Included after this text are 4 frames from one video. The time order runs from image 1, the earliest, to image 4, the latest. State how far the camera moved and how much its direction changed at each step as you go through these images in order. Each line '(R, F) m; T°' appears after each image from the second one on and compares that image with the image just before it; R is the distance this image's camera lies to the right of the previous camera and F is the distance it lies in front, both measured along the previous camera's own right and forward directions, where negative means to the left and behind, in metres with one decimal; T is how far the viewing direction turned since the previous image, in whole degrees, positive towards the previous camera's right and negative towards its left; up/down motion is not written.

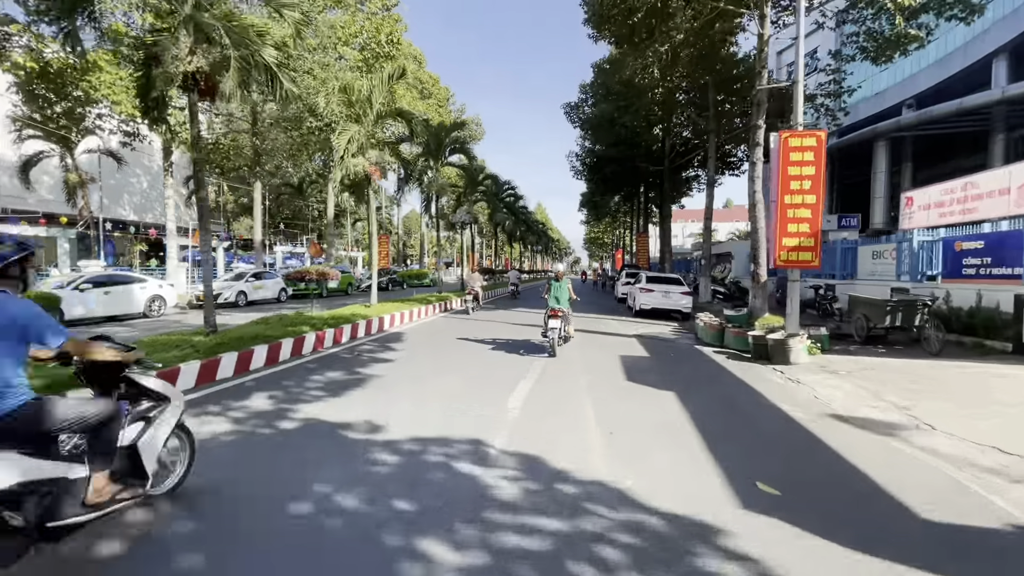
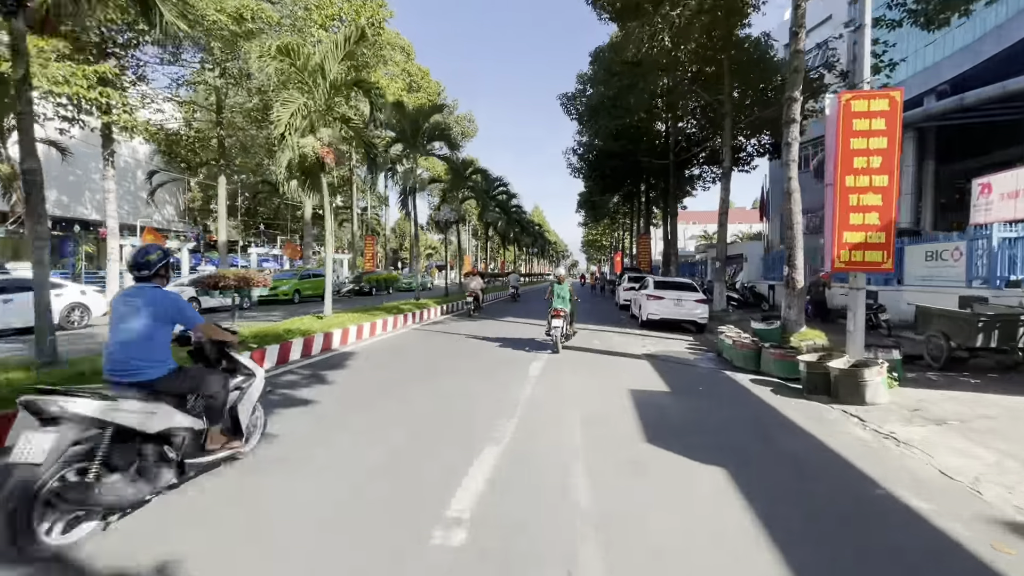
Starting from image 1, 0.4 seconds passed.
(+0.2, +1.9) m; 0°
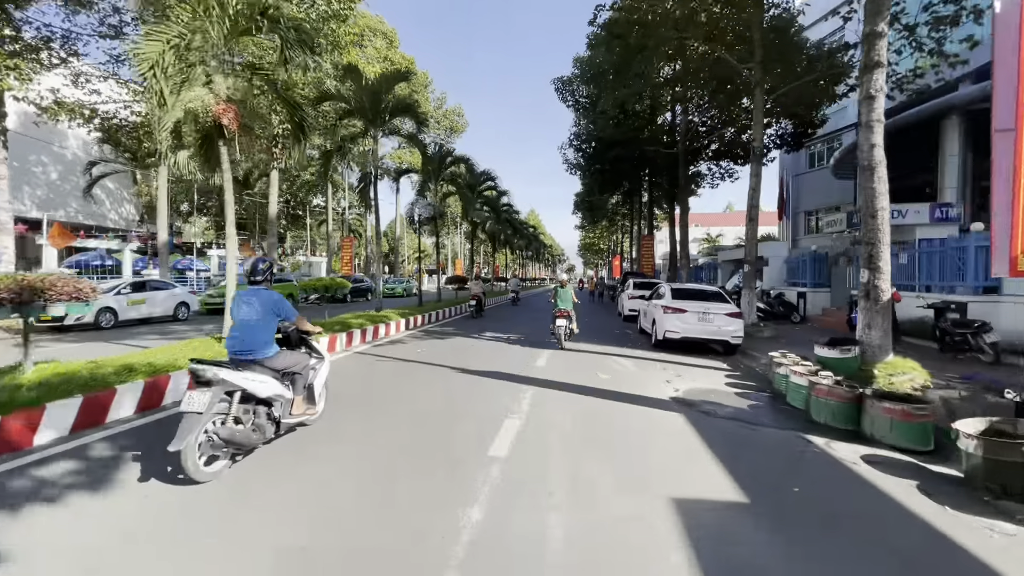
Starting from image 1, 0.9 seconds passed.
(+0.3, +2.6) m; 0°
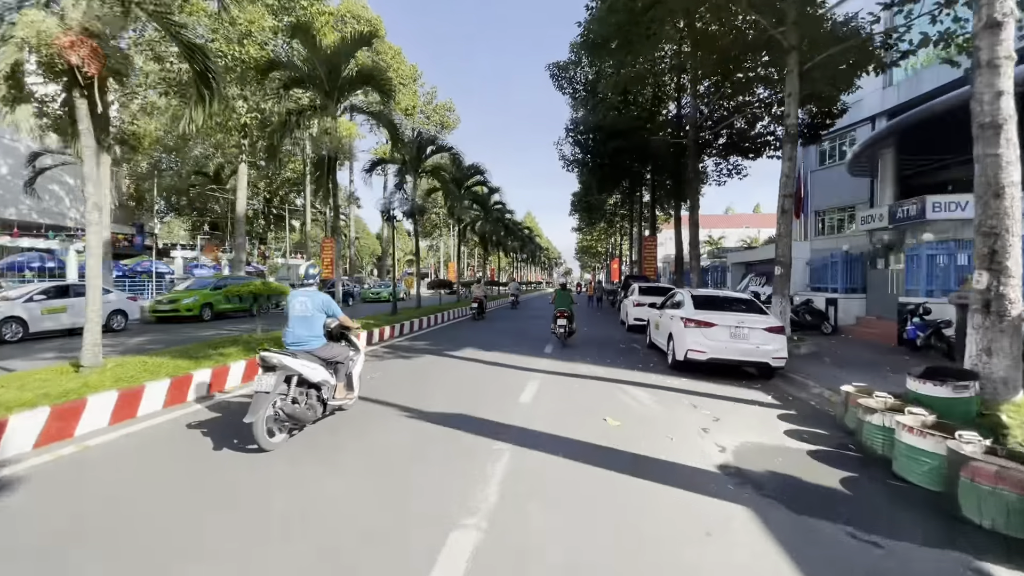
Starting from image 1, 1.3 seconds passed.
(+0.2, +1.9) m; 0°
